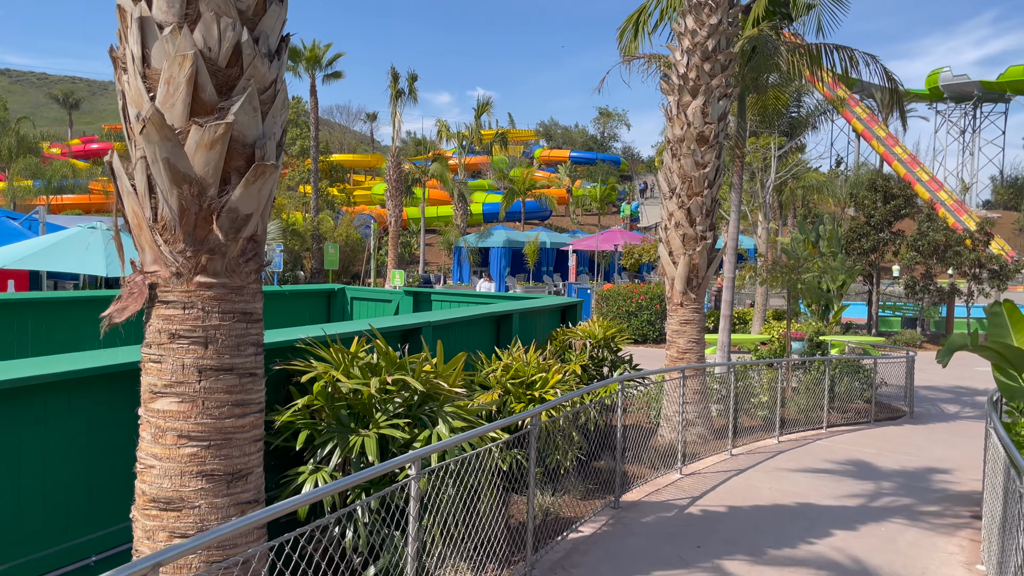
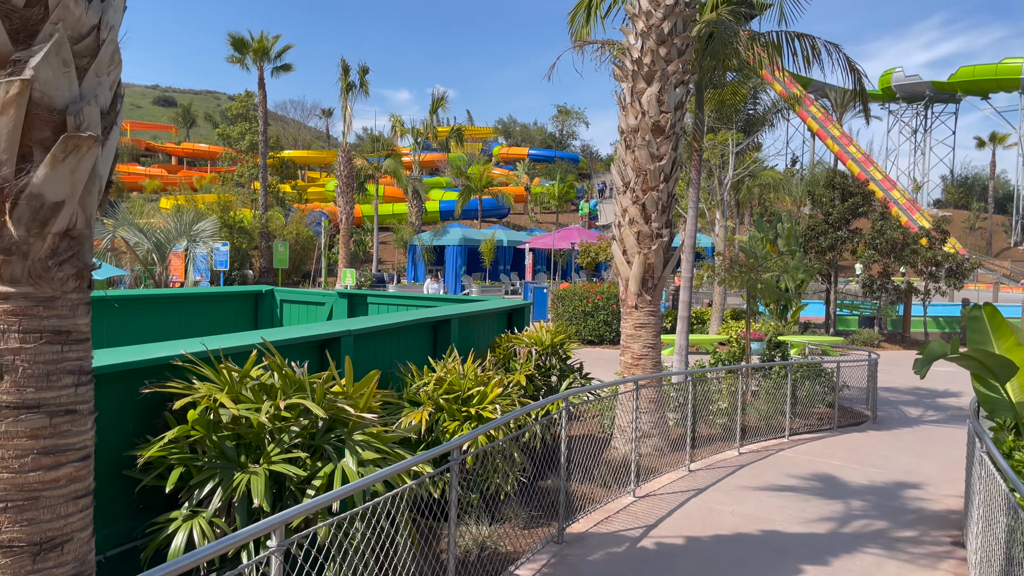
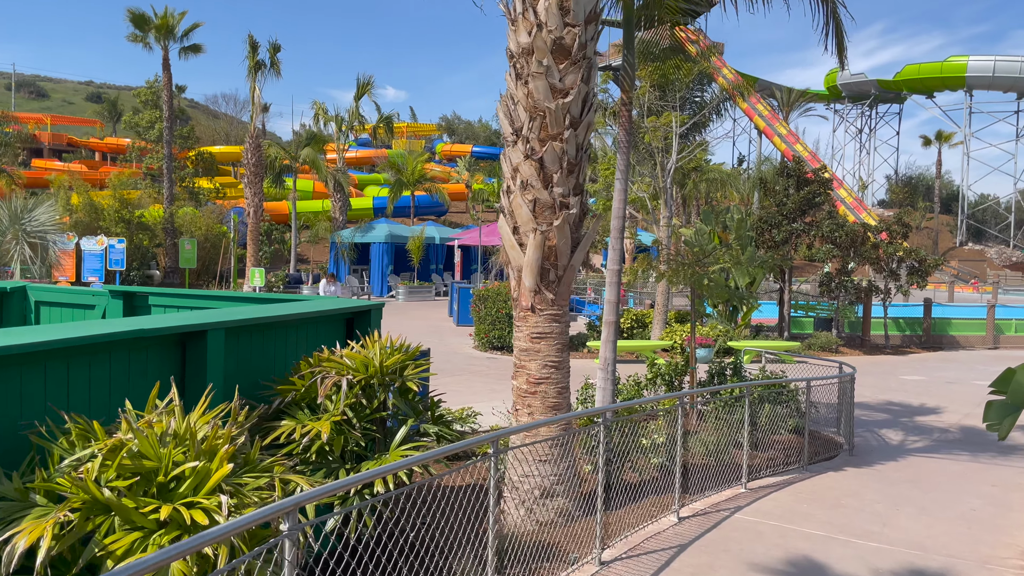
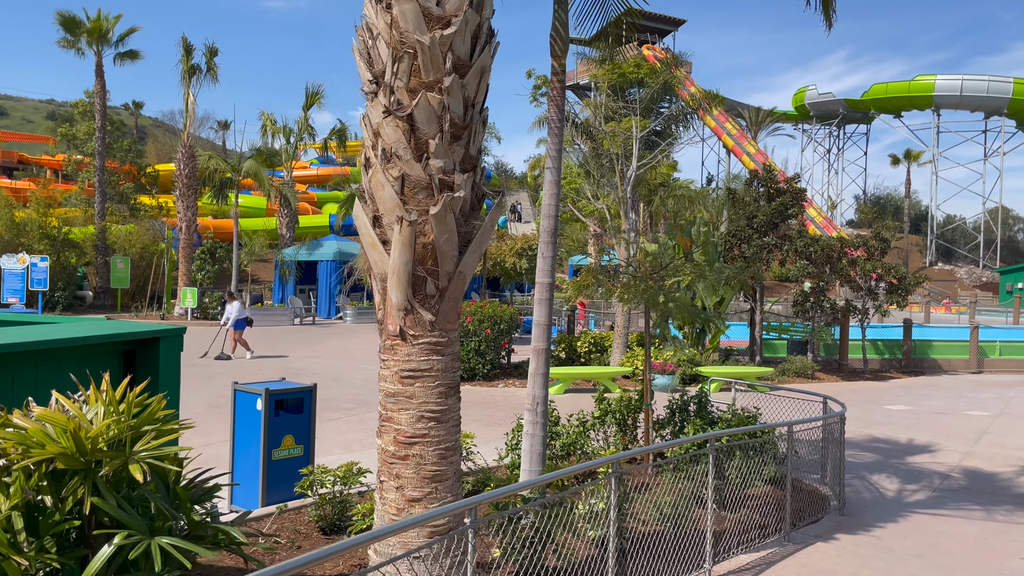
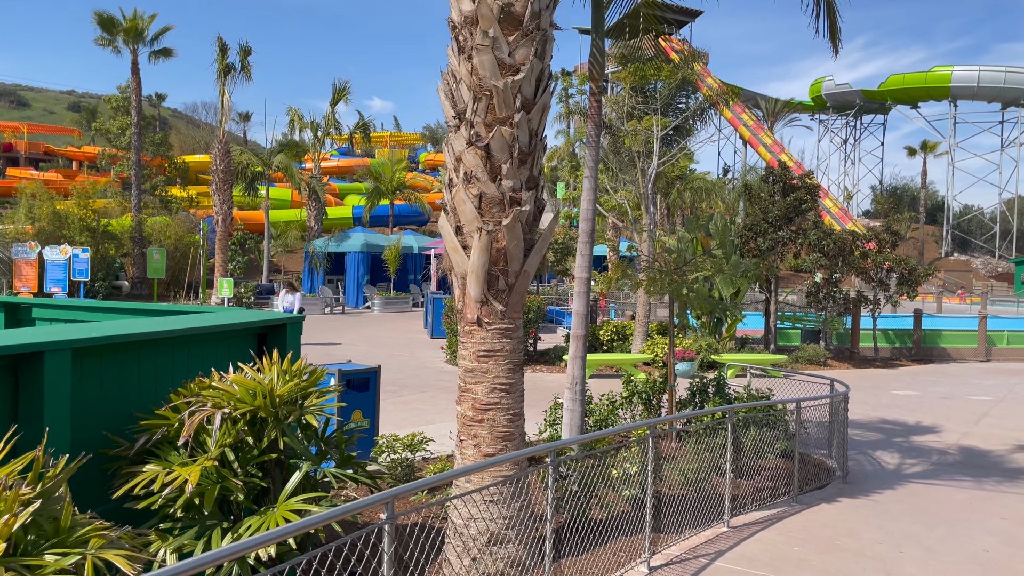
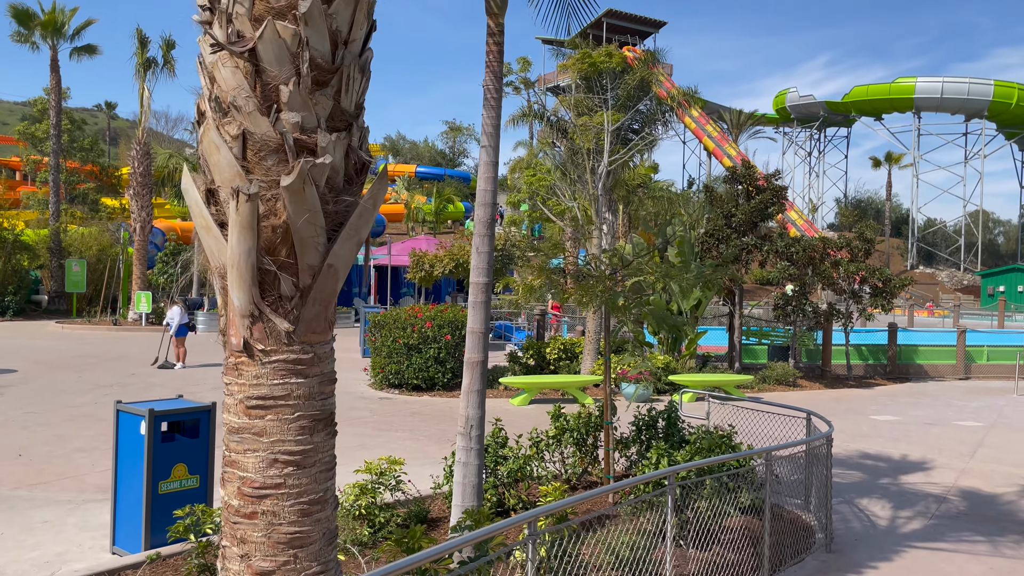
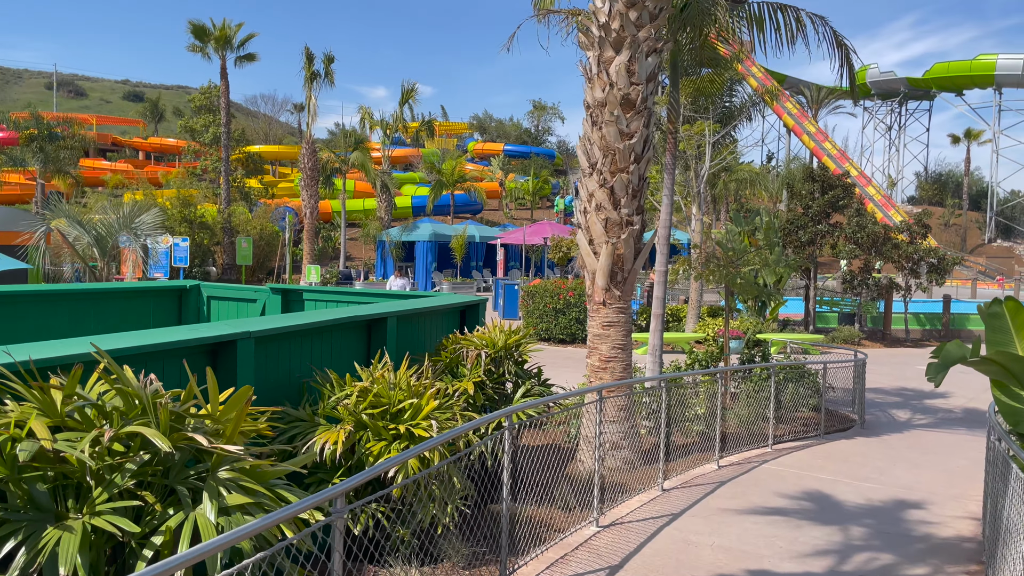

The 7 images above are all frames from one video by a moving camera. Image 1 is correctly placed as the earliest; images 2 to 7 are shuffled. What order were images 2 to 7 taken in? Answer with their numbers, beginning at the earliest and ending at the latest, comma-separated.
2, 7, 3, 5, 4, 6
